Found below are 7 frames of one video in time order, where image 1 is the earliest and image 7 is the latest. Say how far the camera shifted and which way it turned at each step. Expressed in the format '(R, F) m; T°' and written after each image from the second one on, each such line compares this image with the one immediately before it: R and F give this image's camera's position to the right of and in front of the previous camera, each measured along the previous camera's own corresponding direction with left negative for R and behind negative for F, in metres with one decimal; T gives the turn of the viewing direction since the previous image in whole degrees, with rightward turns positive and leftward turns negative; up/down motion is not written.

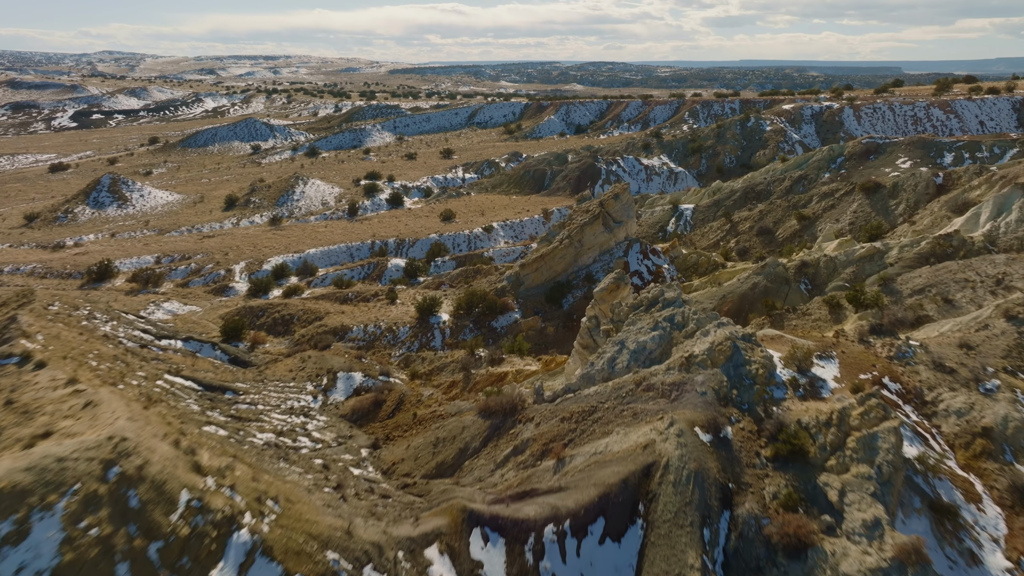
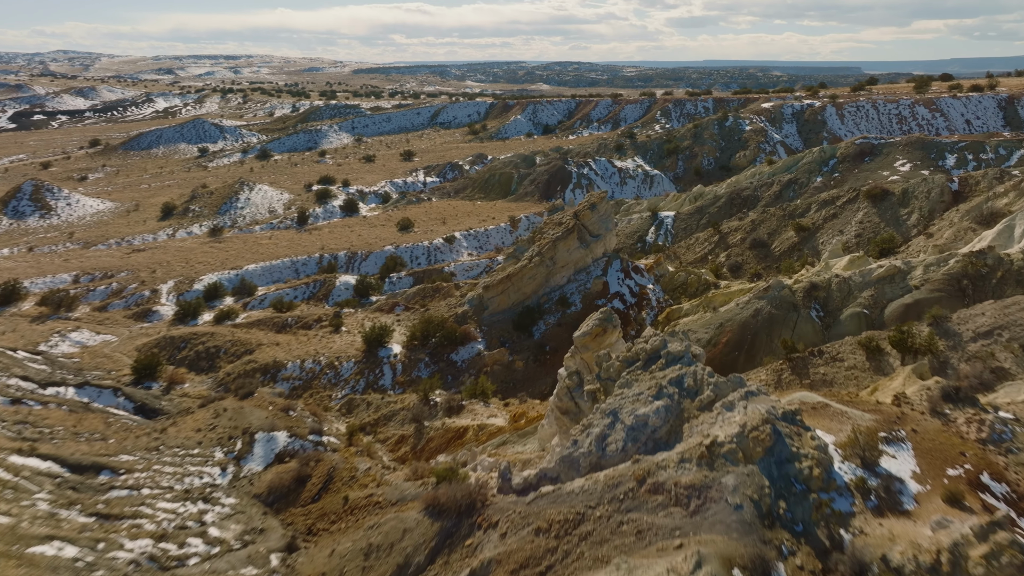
(+0.2, +4.3) m; +2°
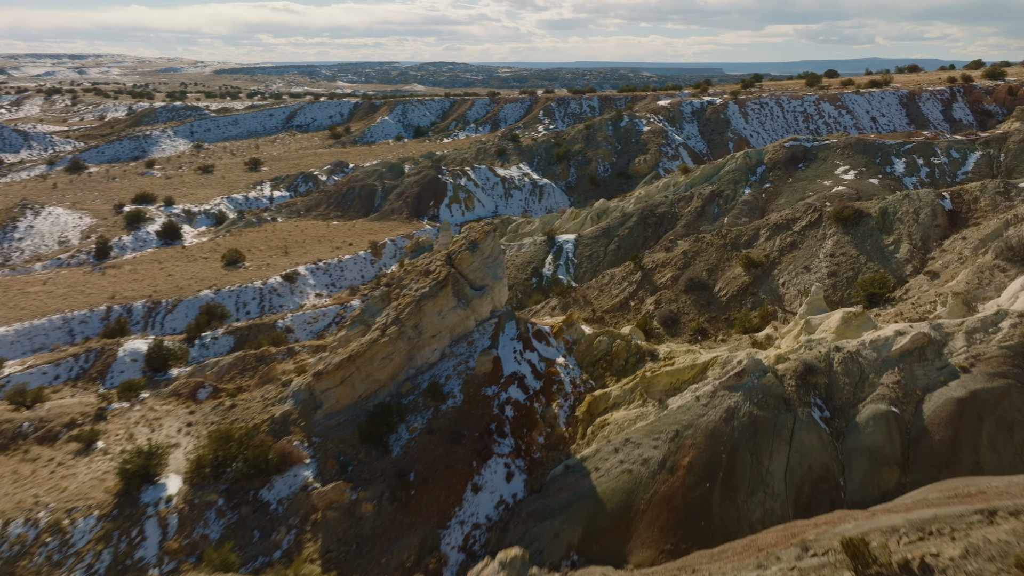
(+1.0, +9.1) m; +9°
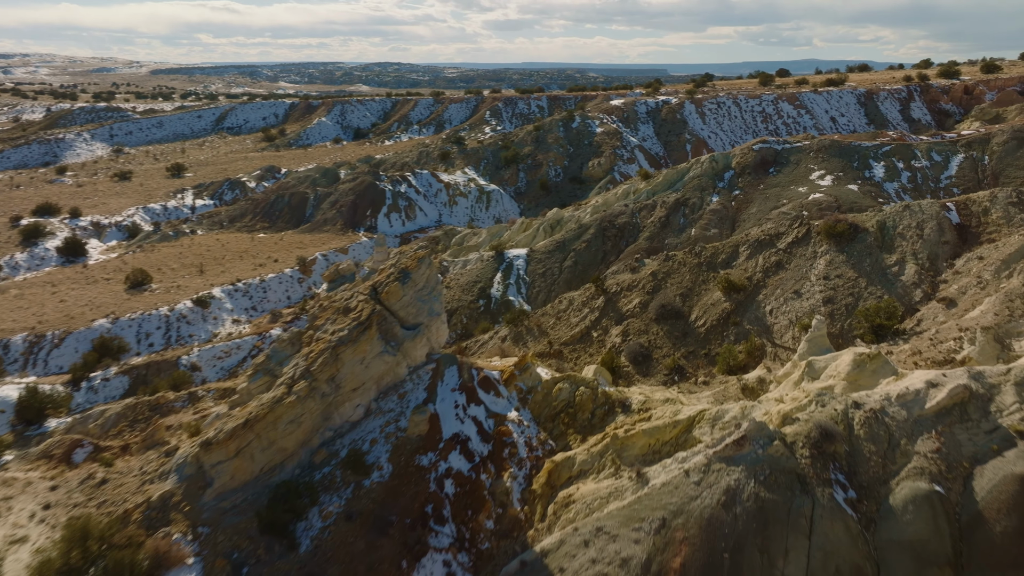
(+0.2, +3.6) m; +4°
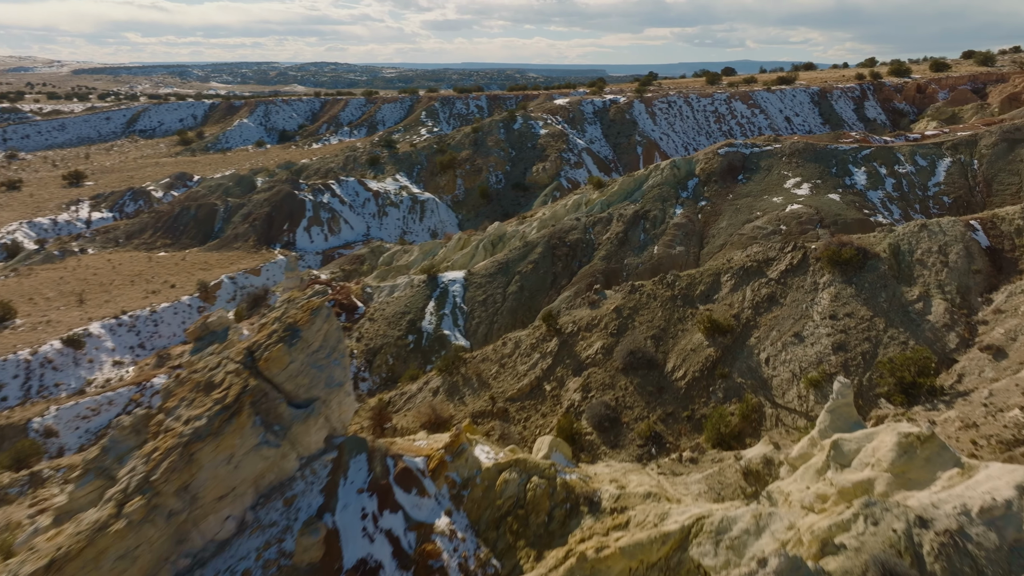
(+0.3, +4.2) m; +4°
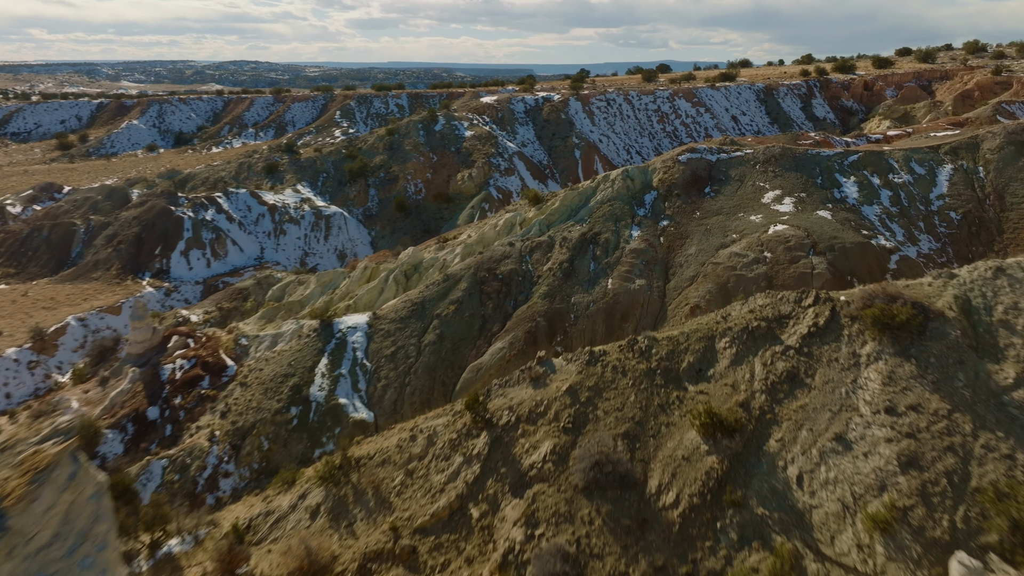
(+0.4, +5.4) m; +5°
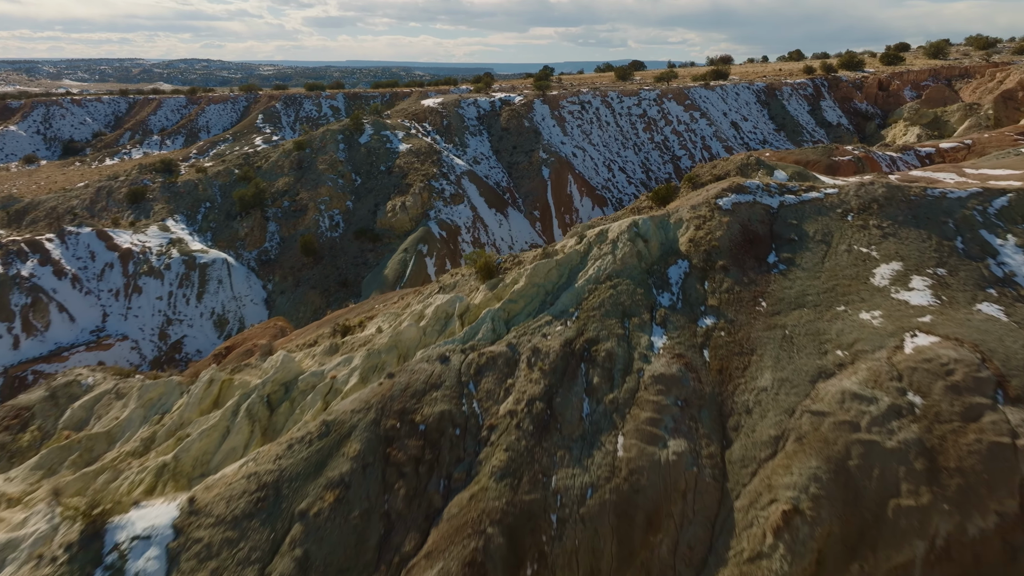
(+0.5, +9.1) m; +3°
